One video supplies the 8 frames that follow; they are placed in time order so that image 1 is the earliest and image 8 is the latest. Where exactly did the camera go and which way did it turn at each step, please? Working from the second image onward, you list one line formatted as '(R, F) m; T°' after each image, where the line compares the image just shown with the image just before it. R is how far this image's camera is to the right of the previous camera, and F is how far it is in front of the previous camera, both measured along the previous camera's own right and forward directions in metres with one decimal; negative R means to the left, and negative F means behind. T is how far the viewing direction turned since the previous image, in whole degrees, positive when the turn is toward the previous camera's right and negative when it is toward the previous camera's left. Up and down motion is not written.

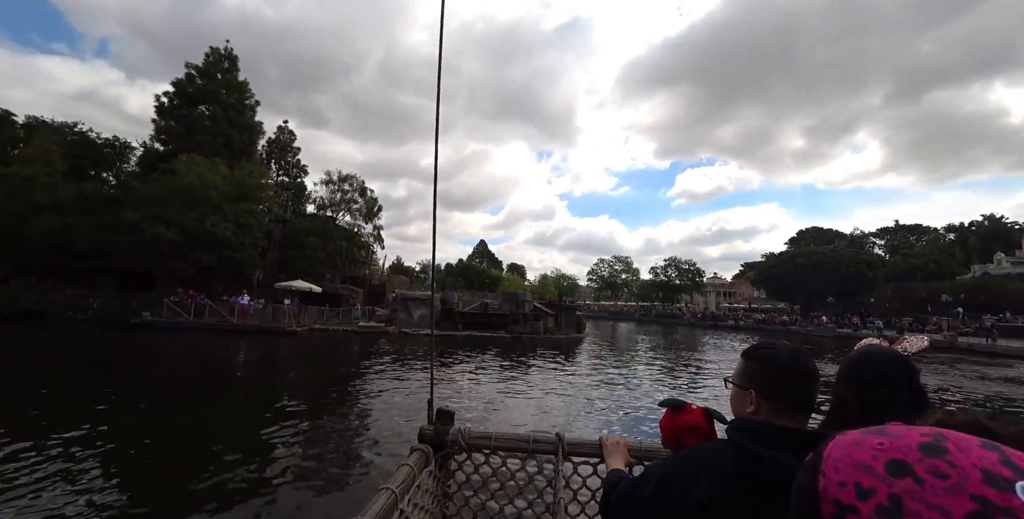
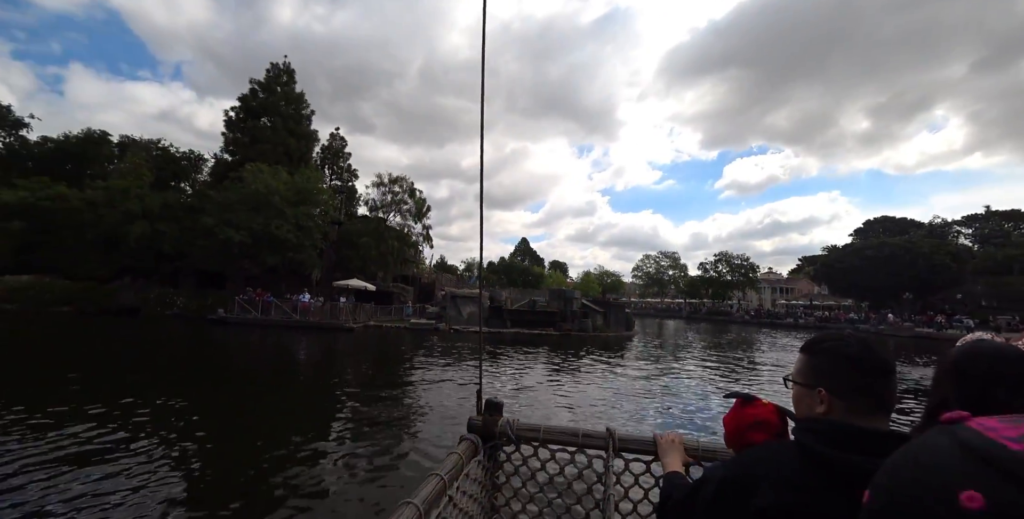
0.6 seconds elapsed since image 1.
(-0.1, -0.1) m; -6°
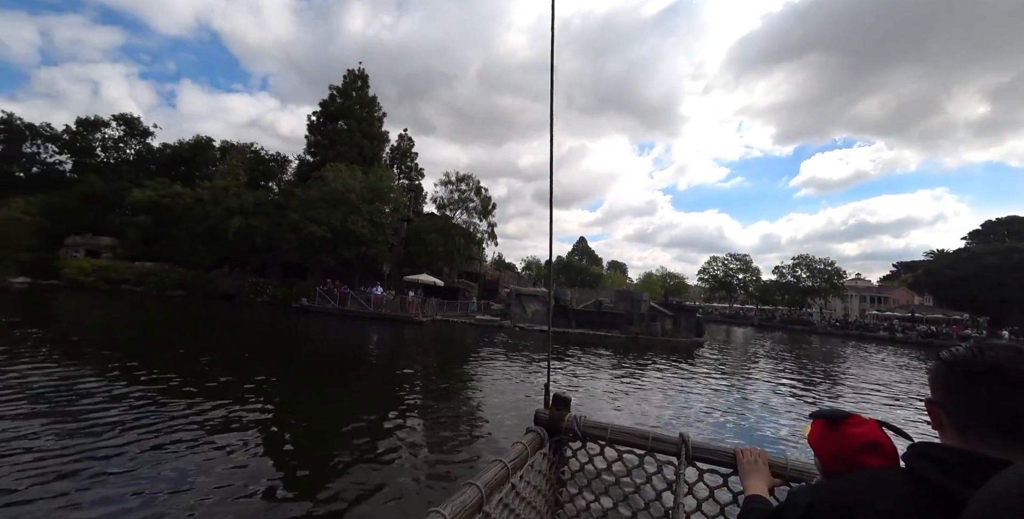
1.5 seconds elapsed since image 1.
(-0.2, -0.1) m; -8°
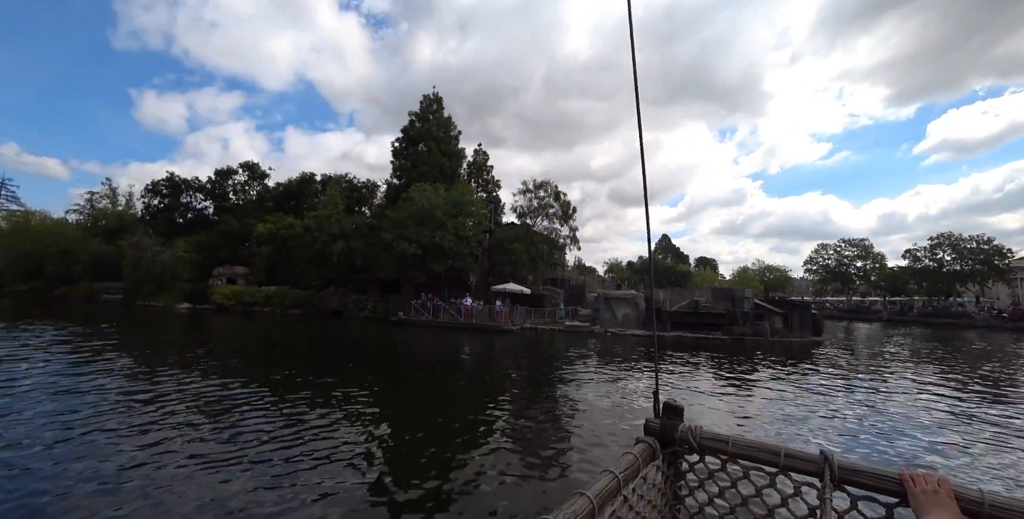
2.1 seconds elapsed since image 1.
(-0.2, +0.1) m; -11°
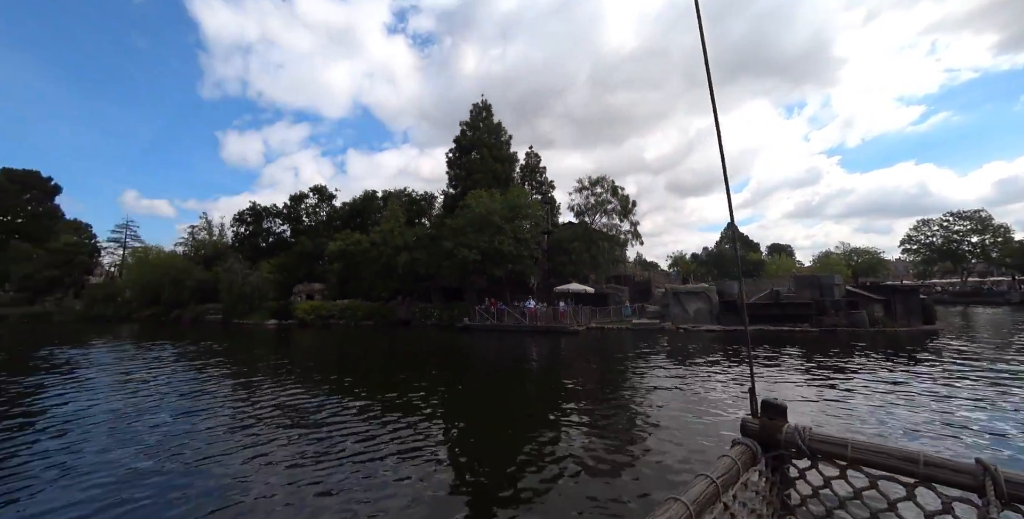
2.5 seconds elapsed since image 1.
(-0.1, +0.1) m; -8°
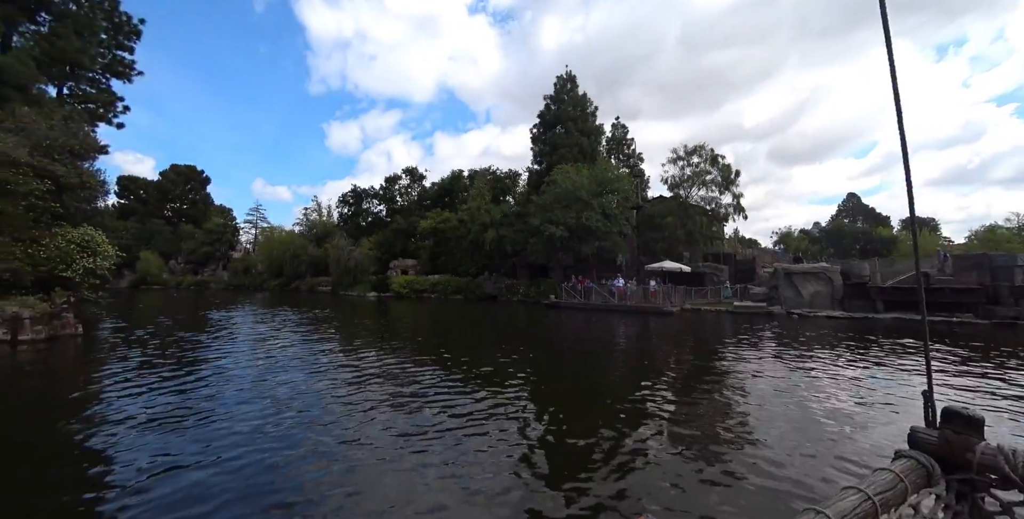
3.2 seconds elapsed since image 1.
(-0.2, +0.3) m; -11°
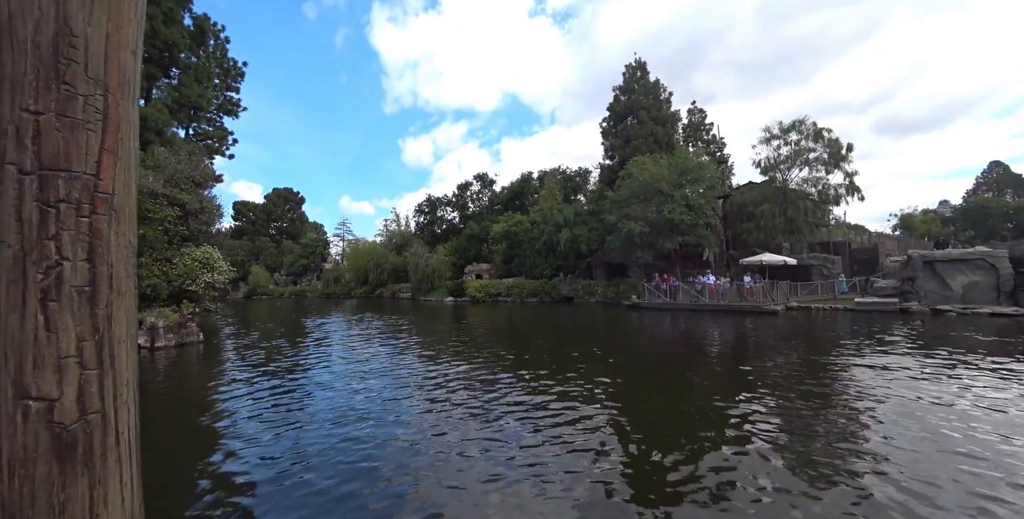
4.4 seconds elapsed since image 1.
(-0.2, +0.8) m; -10°
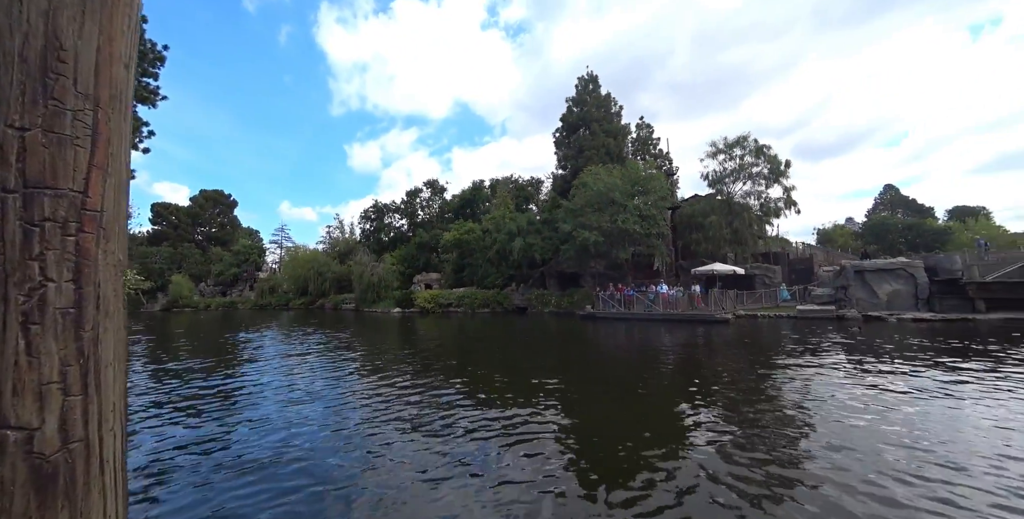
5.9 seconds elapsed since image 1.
(-0.2, +0.8) m; +7°
